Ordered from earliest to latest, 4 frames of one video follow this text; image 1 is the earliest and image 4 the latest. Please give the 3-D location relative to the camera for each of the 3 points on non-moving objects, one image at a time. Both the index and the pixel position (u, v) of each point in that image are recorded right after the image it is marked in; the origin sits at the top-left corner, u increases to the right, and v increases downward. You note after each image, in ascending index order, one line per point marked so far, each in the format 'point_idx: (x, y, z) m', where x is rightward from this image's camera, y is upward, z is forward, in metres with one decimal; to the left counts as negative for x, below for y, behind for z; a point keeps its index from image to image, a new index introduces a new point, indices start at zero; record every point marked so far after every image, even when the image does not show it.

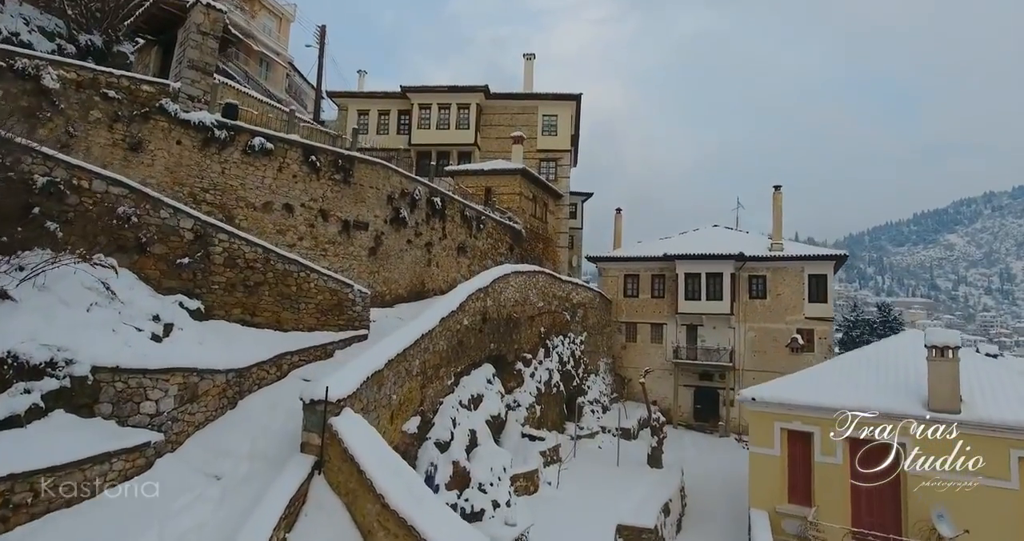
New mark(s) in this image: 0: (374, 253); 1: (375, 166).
0: (-3.0, +0.4, +13.2) m
1: (-3.0, +2.3, +13.2) m
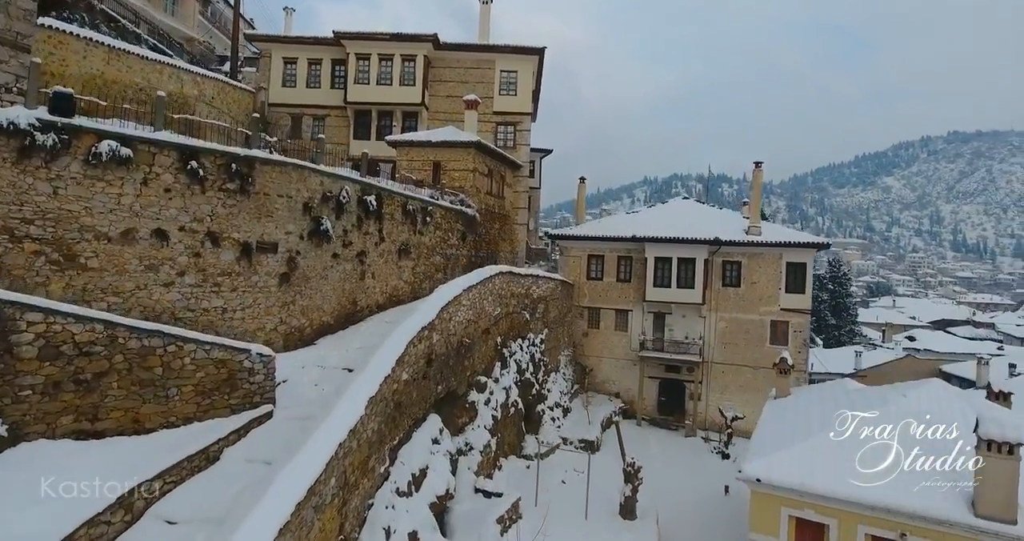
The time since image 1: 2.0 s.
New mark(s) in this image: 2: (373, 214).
0: (-3.9, -0.1, +10.4) m
1: (-3.8, +1.7, +10.1) m
2: (-2.9, +1.2, +12.6) m
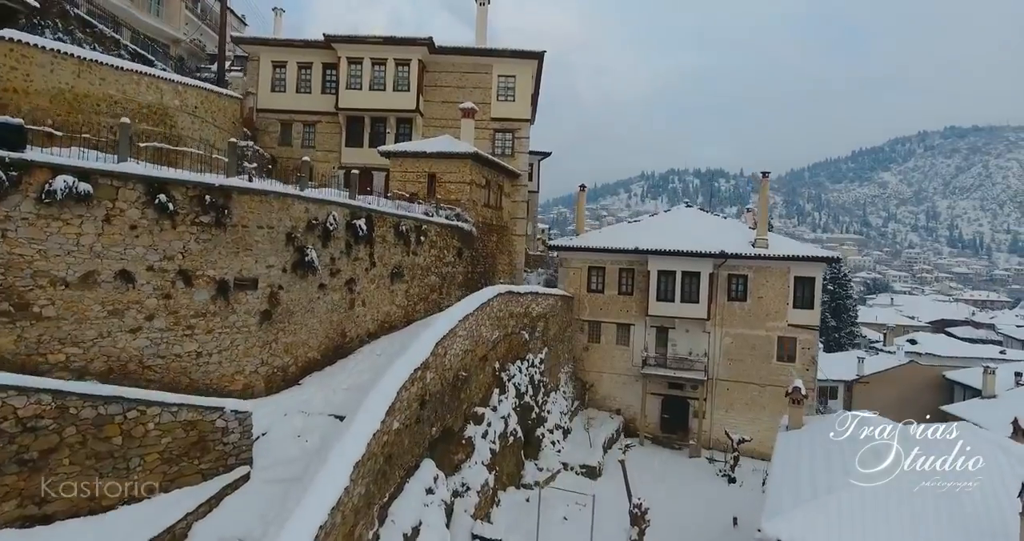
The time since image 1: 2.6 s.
0: (-3.9, -0.7, +9.6) m
1: (-3.8, +1.2, +9.3) m
2: (-2.9, +0.6, +11.8) m
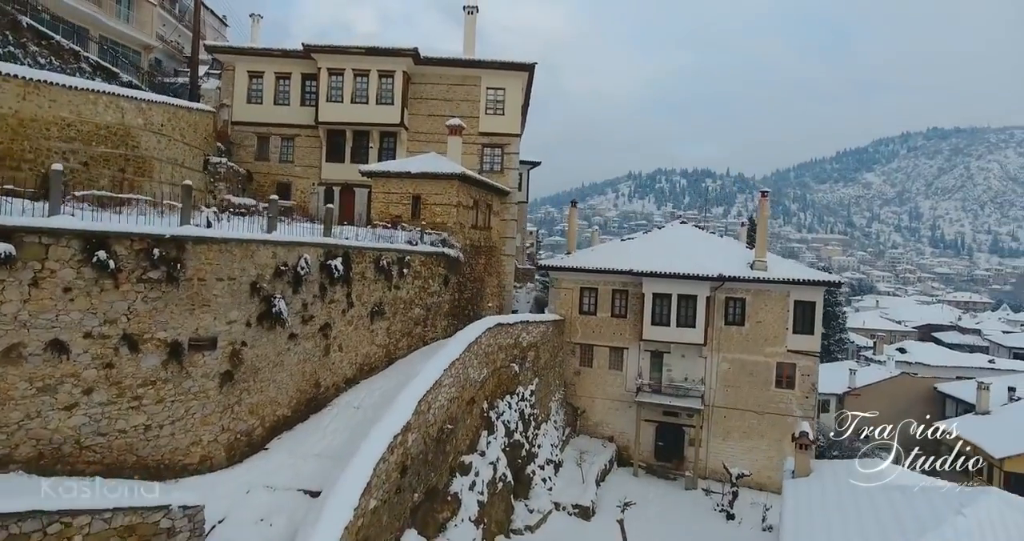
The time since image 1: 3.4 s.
0: (-4.0, -1.5, +8.5) m
1: (-3.9, +0.4, +8.3) m
2: (-3.1, -0.1, +10.8) m
